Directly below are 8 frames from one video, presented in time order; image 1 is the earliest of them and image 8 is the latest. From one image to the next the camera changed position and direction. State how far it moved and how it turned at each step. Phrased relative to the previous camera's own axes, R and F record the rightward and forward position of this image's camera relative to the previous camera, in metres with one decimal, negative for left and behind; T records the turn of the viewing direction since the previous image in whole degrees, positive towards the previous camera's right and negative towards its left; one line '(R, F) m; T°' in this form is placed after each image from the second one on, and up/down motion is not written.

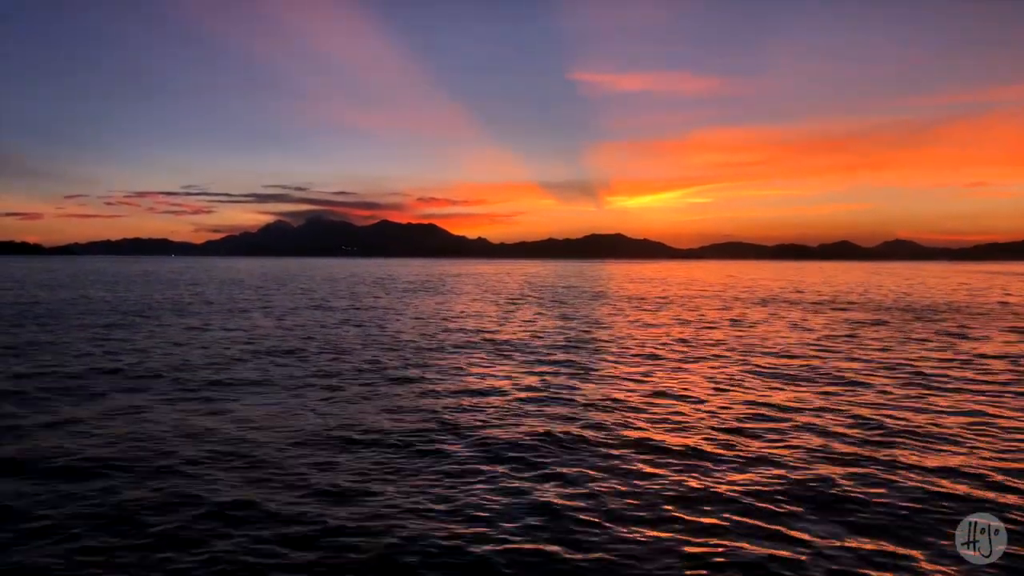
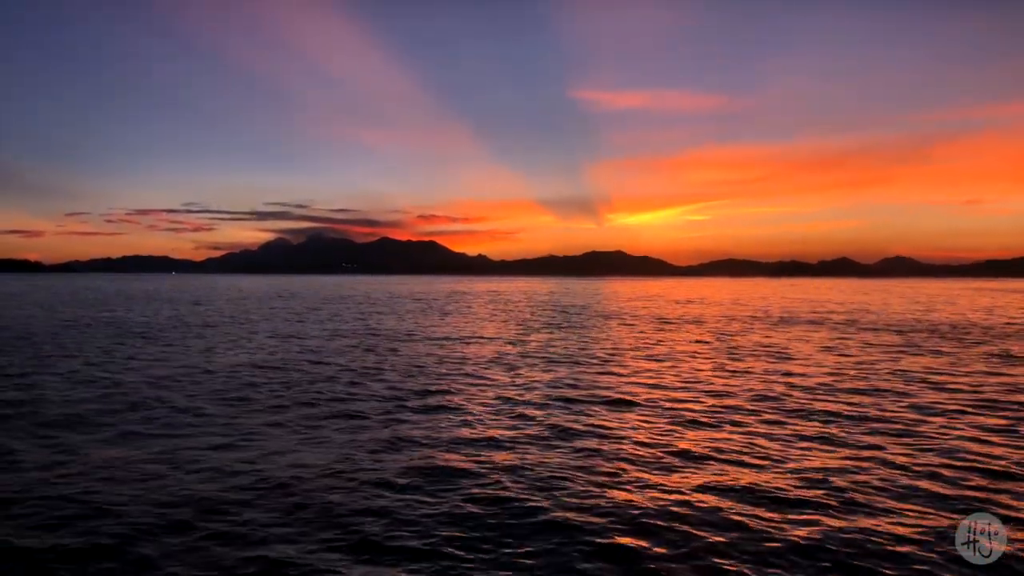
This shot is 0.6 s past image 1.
(-0.6, +0.8) m; 0°
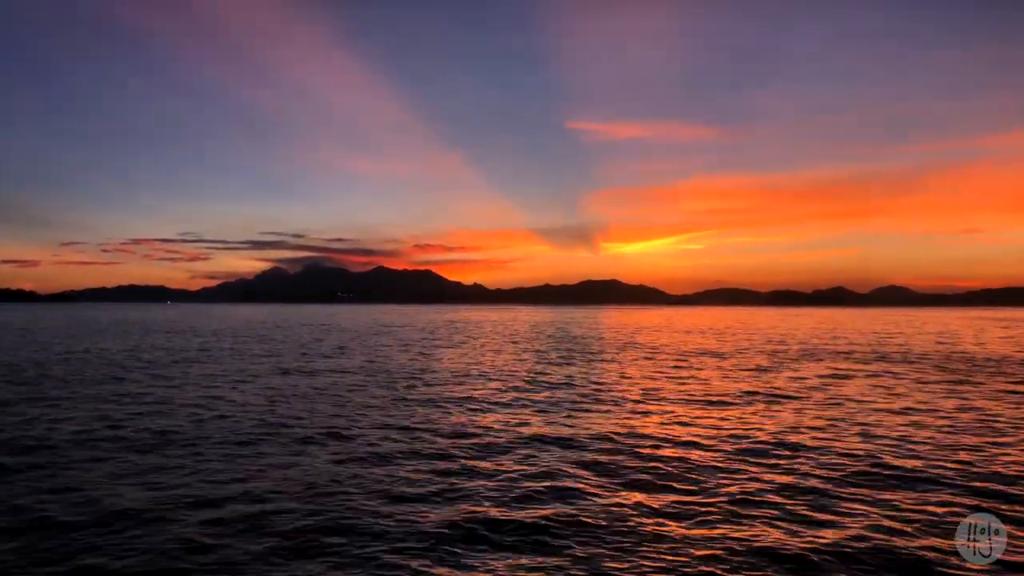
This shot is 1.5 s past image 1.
(-1.1, +1.2) m; 0°
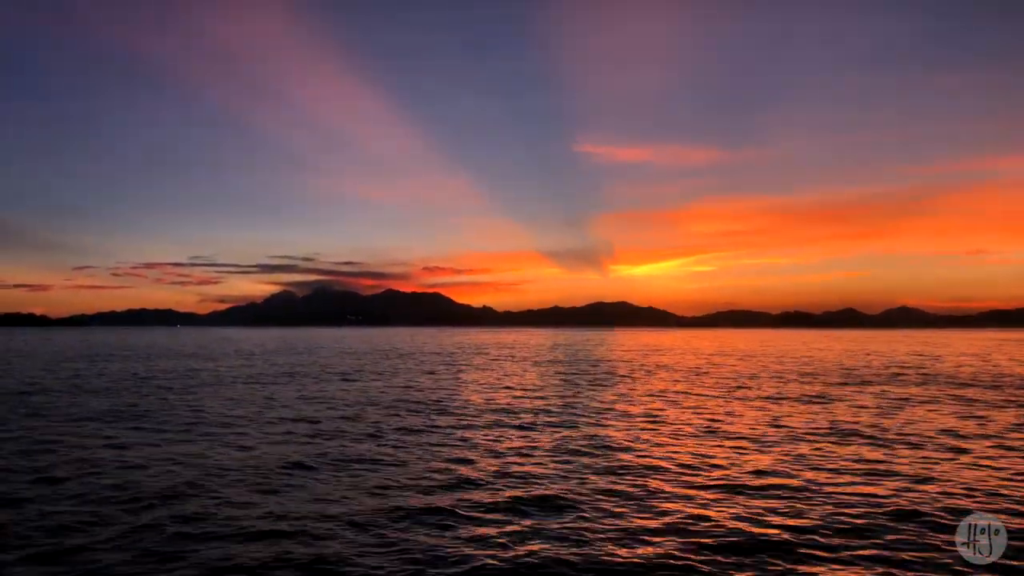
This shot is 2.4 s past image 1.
(-1.1, +1.4) m; -1°
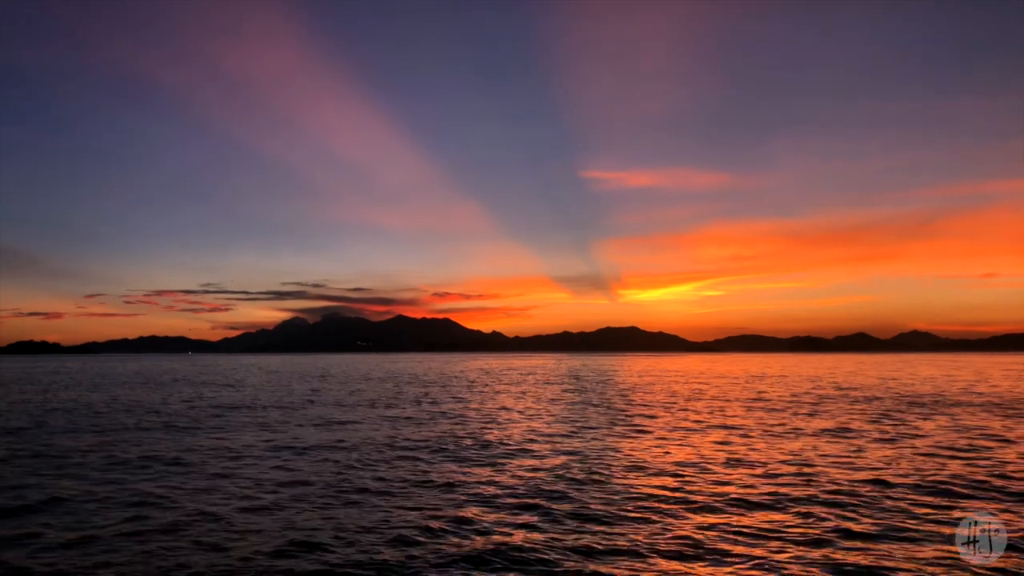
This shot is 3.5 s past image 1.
(-1.7, +2.0) m; -1°
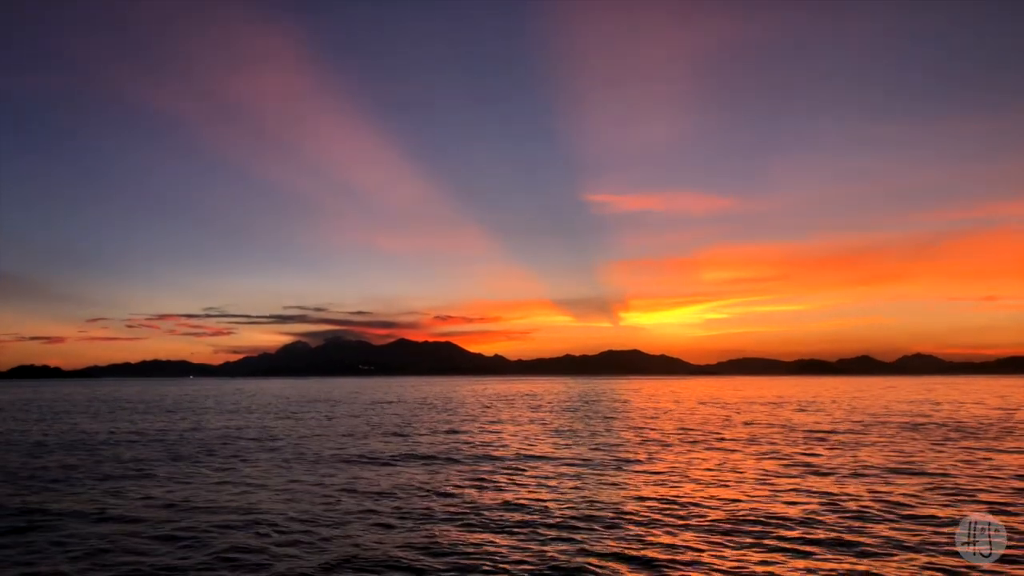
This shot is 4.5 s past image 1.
(-1.5, +1.6) m; 0°
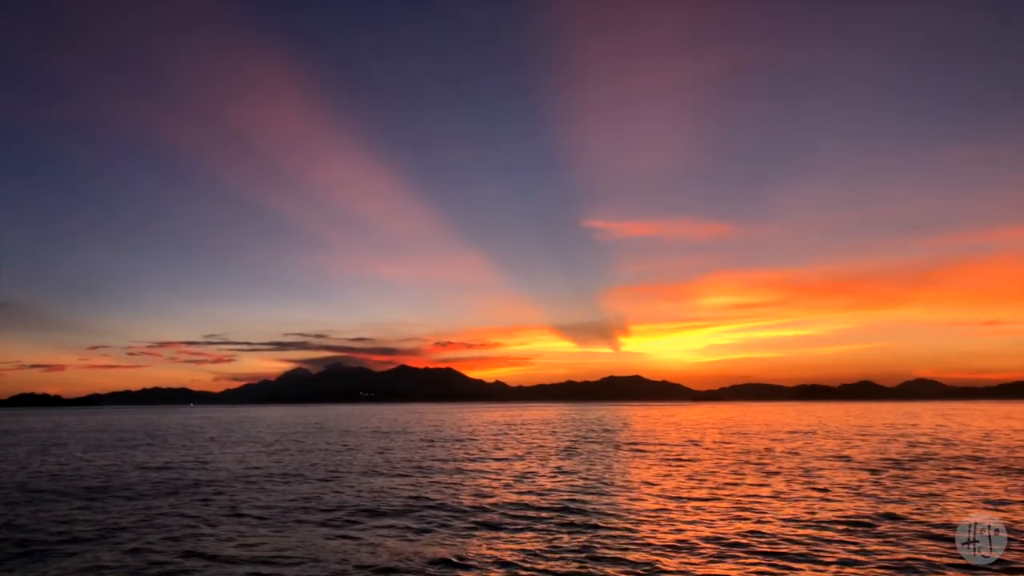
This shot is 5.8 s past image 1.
(-2.1, +0.2) m; 0°
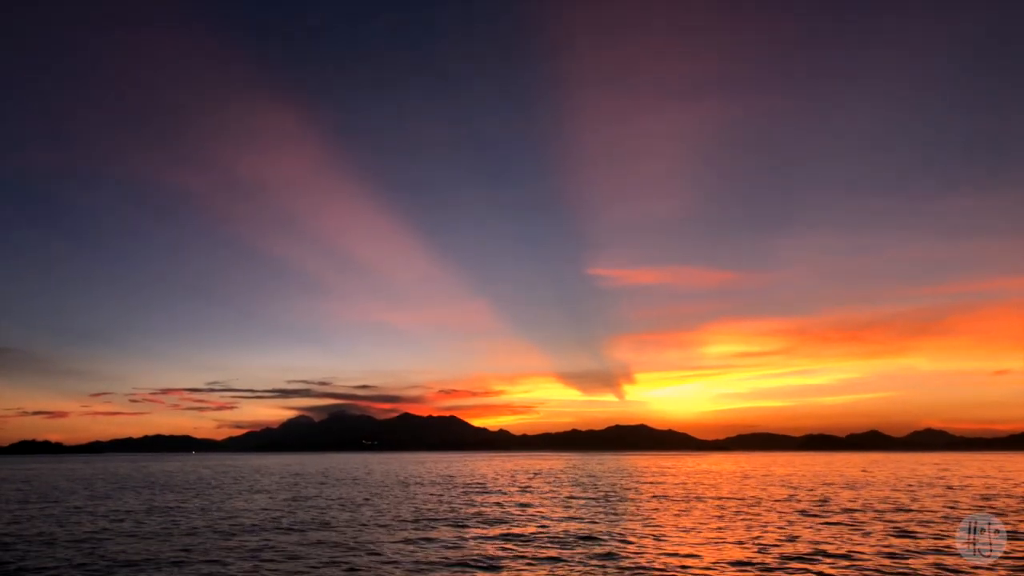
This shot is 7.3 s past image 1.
(-3.0, 0.0) m; 0°
